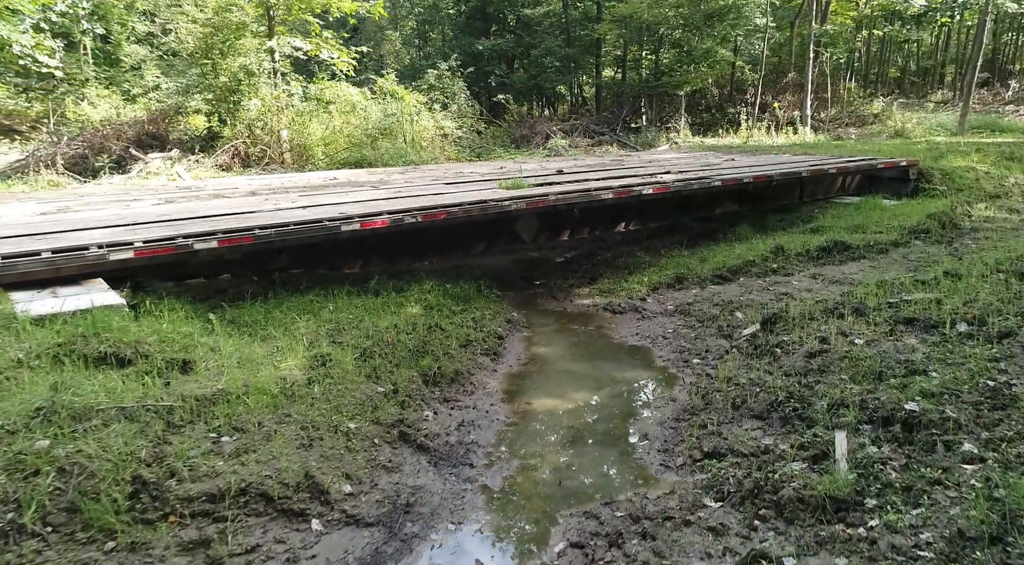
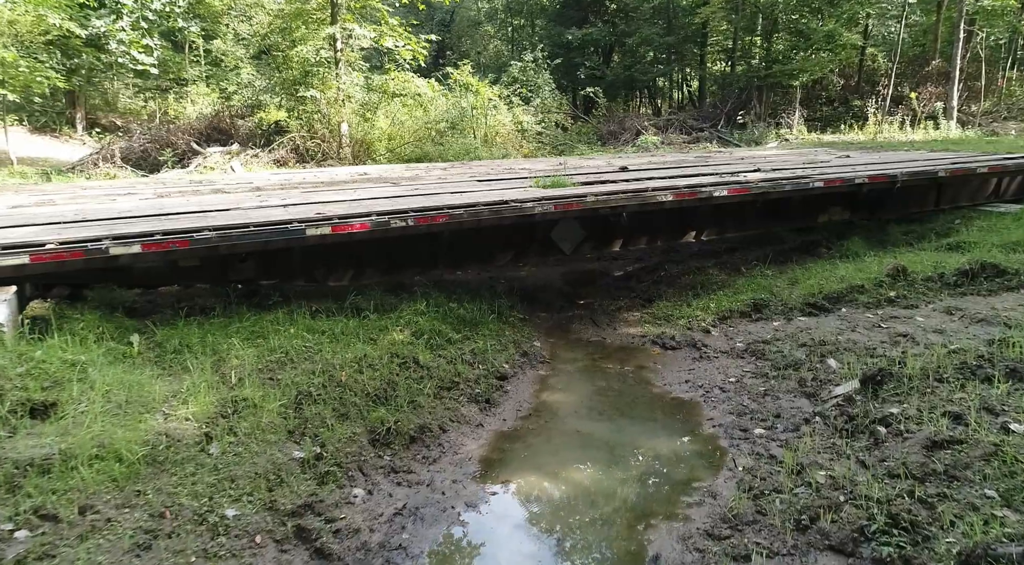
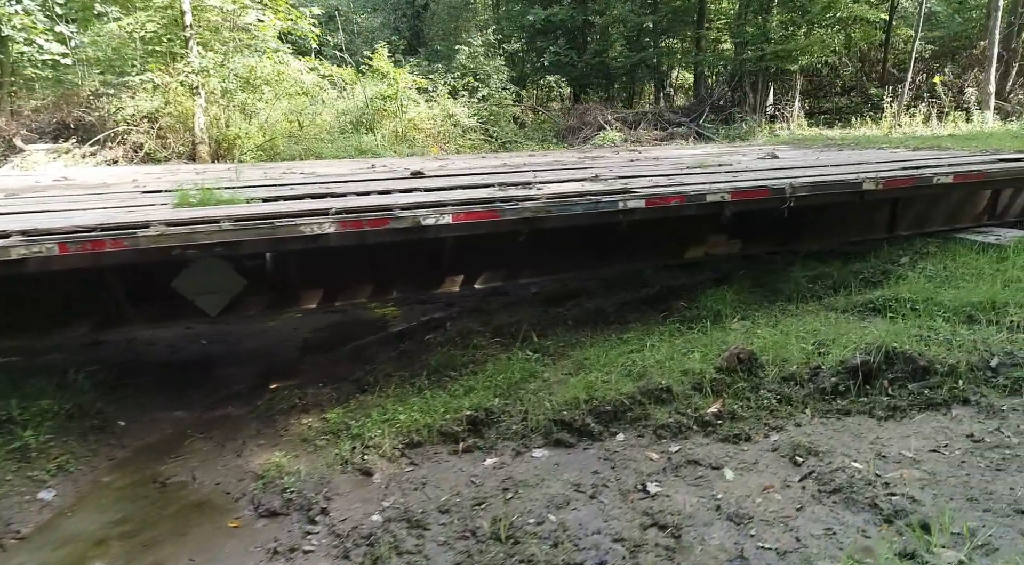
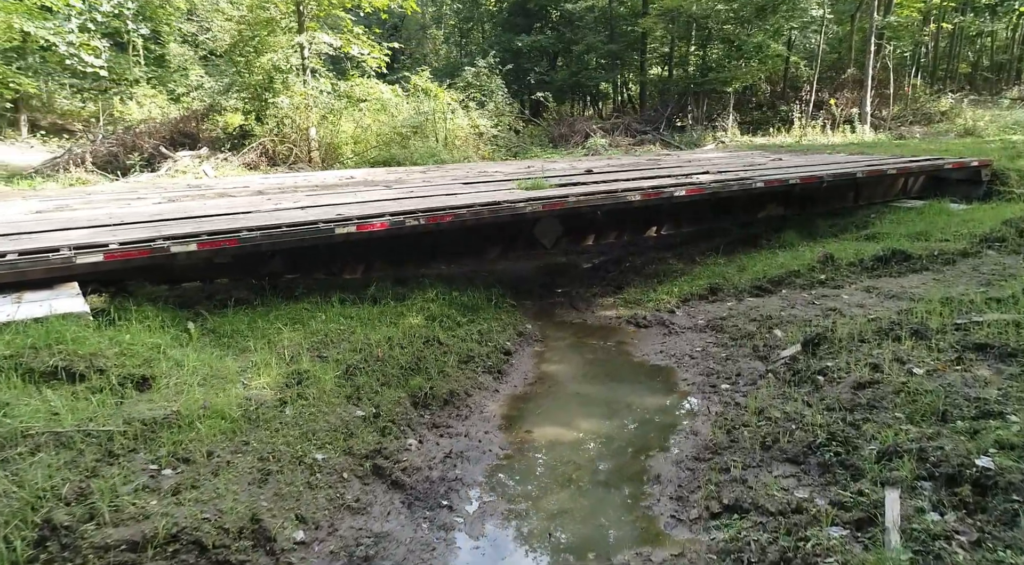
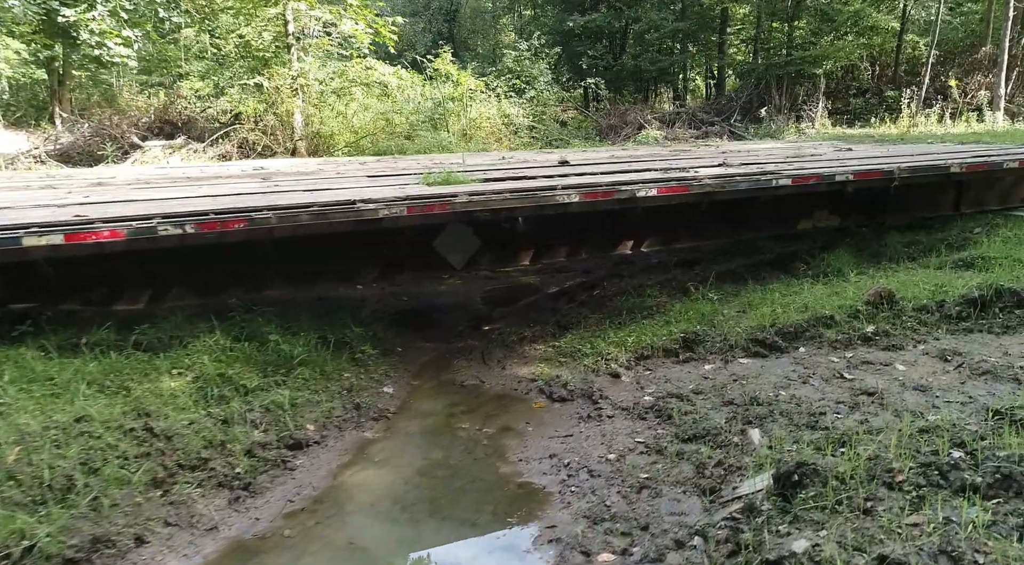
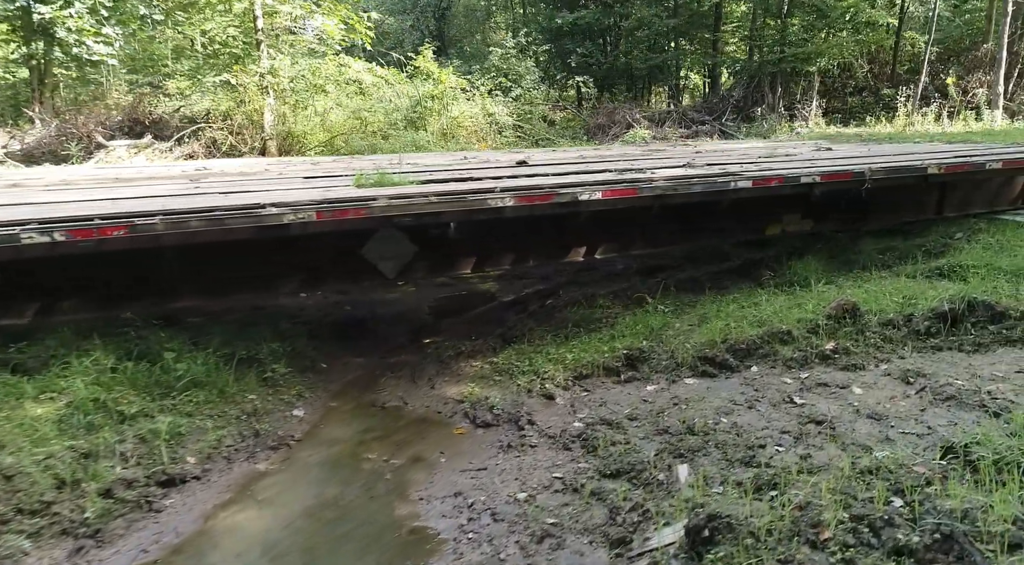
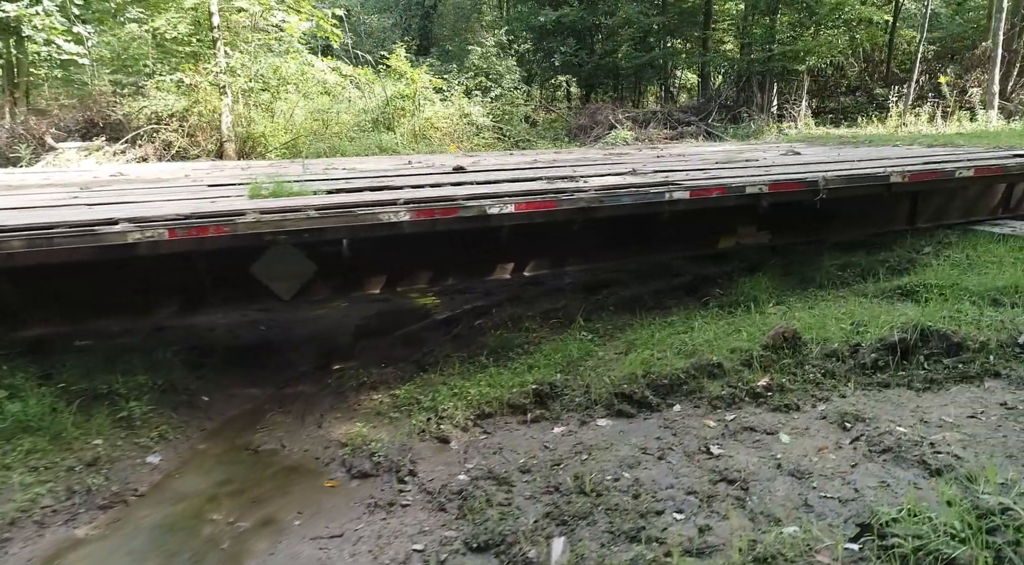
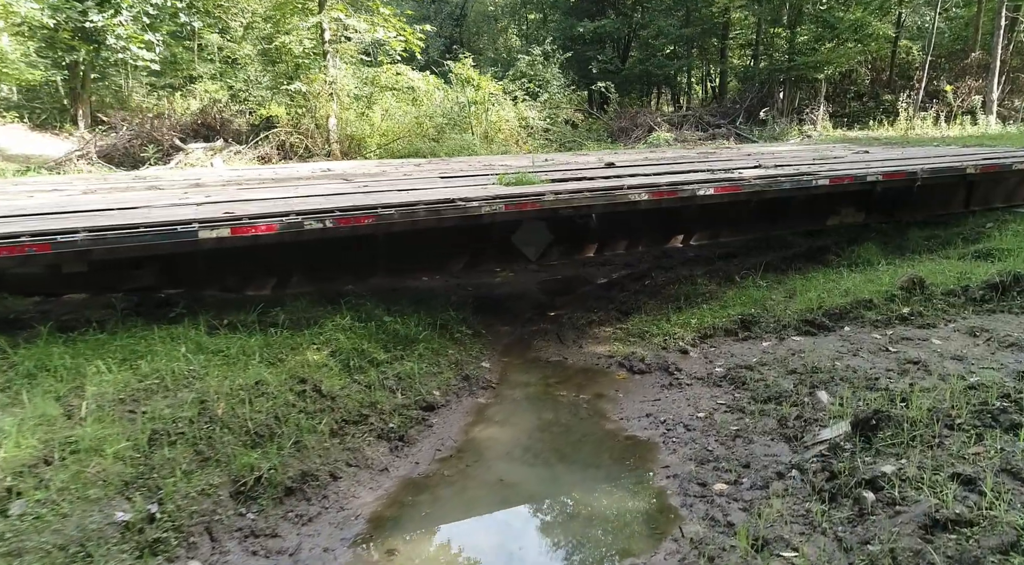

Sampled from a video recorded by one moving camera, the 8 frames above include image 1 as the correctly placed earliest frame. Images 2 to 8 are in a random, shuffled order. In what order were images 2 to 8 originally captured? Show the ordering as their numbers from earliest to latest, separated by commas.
4, 2, 8, 5, 6, 7, 3
